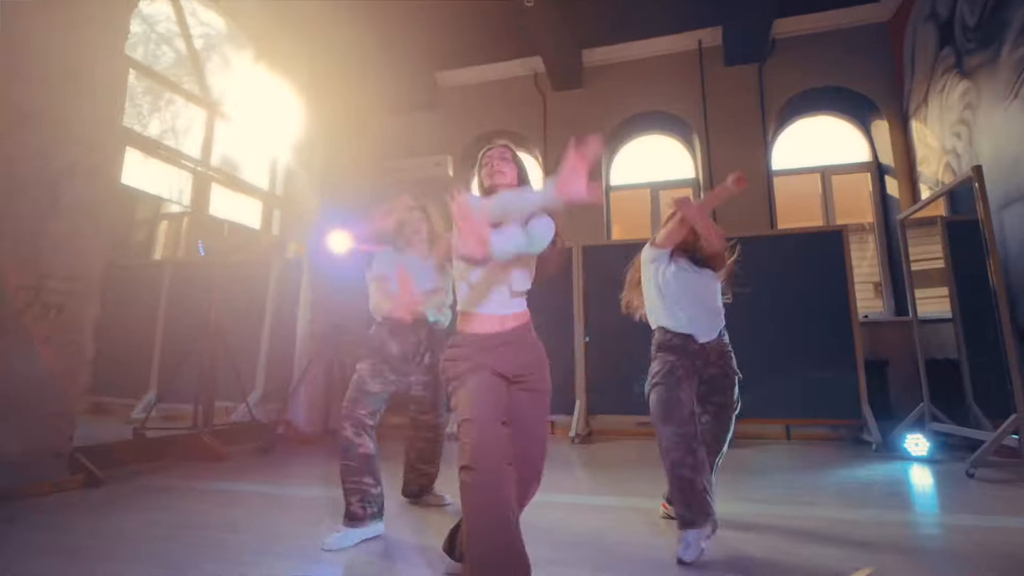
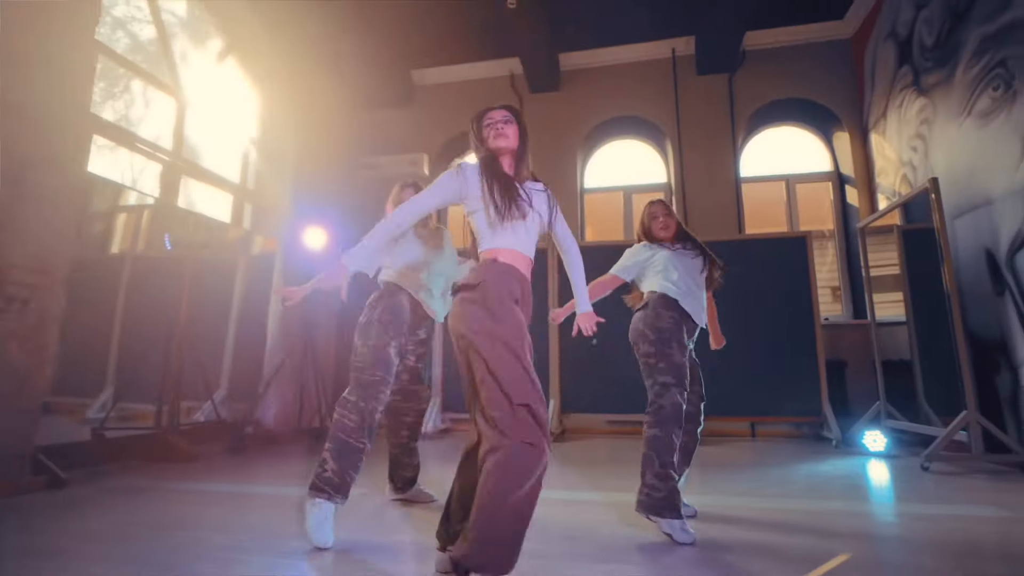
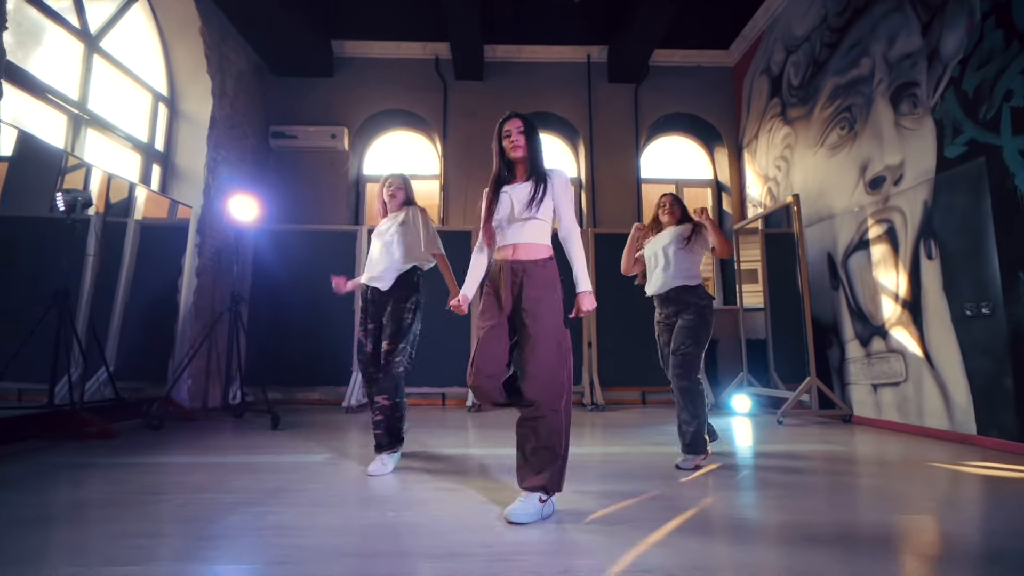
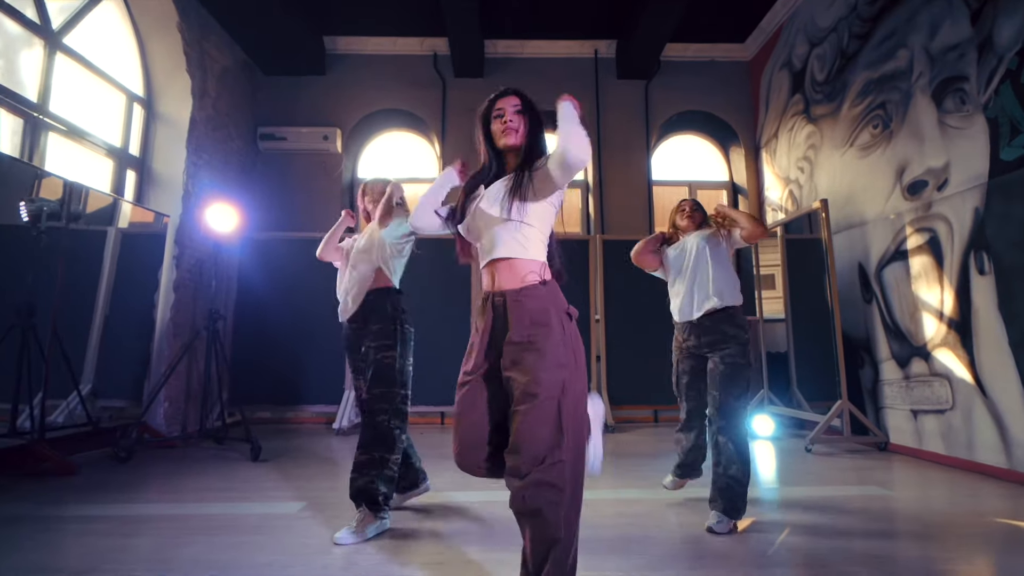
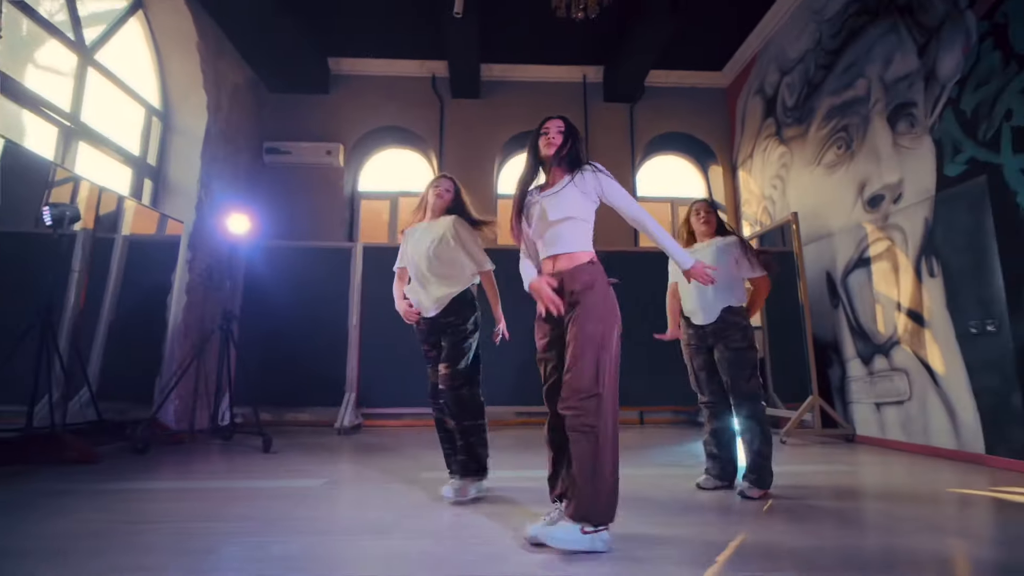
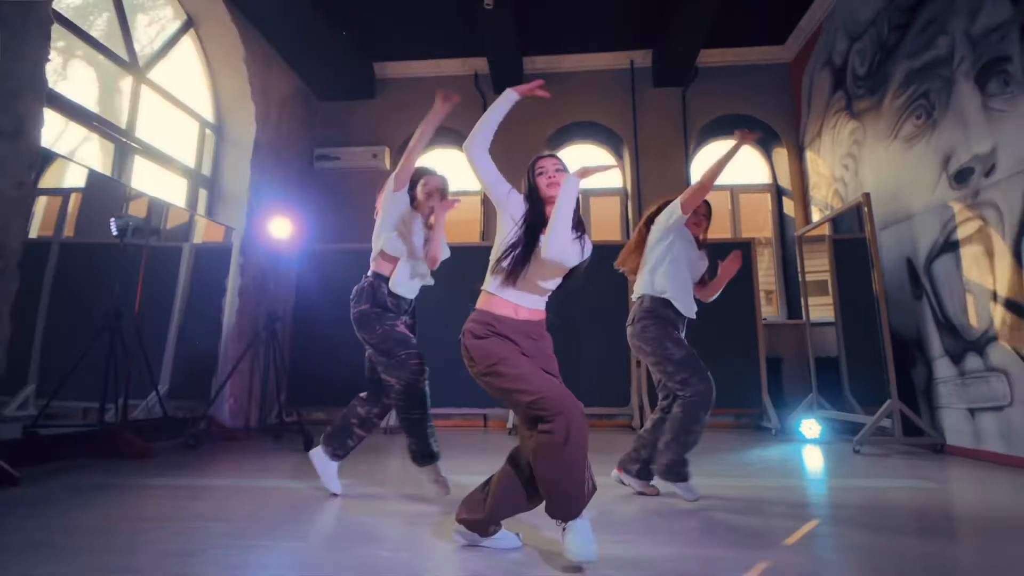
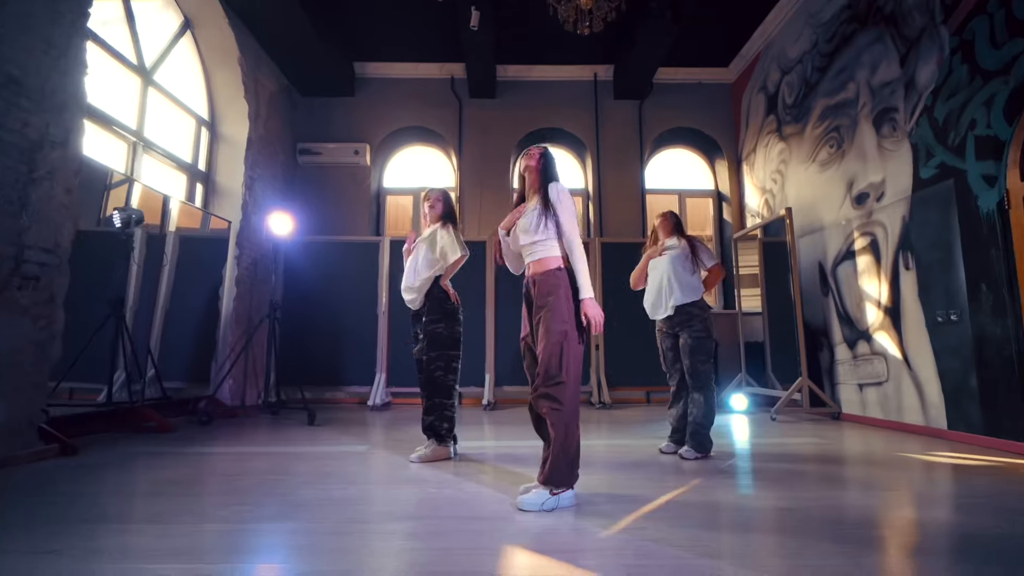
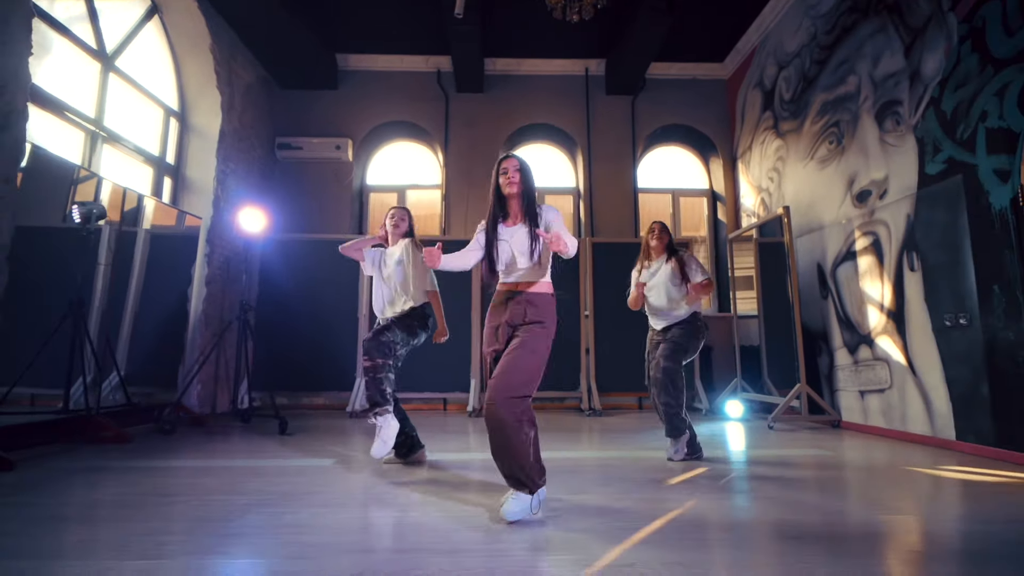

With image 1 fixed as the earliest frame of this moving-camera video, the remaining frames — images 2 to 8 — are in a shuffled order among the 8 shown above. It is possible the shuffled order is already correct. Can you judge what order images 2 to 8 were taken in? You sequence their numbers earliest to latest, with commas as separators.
2, 6, 5, 7, 4, 8, 3
